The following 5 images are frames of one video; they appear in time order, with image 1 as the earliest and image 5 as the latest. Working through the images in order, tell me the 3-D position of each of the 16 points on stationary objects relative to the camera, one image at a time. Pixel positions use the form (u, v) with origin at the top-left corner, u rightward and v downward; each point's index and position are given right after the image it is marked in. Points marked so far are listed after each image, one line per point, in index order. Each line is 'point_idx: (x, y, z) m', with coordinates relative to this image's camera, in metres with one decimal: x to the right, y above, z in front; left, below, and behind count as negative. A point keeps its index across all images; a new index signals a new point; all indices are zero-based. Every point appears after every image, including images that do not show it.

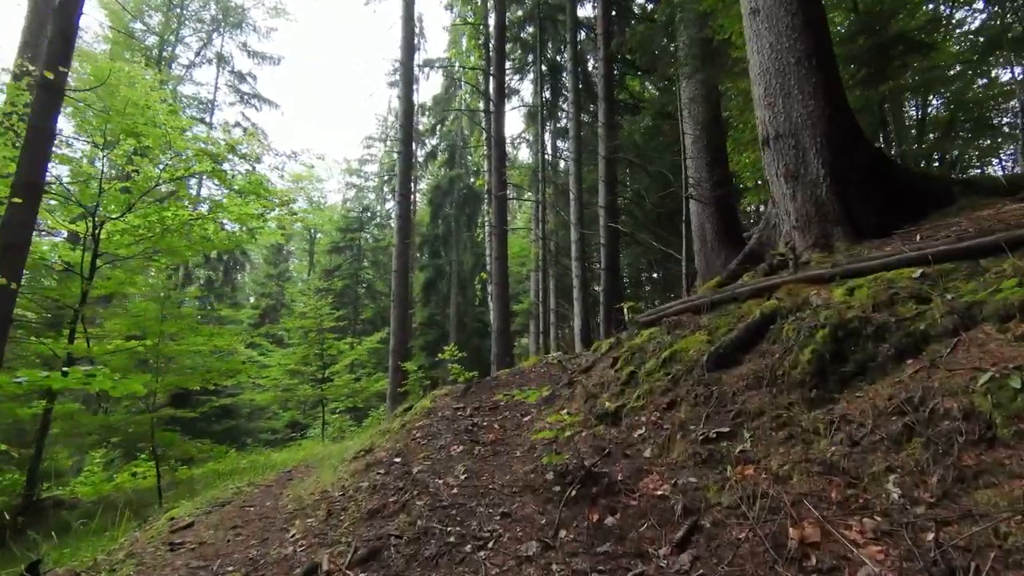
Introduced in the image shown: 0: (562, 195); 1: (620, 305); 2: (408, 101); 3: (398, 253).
0: (+1.6, +2.8, +18.0) m
1: (+2.3, -0.4, +12.2) m
2: (-2.4, +4.2, +13.7) m
3: (-2.6, +0.8, +13.2) m
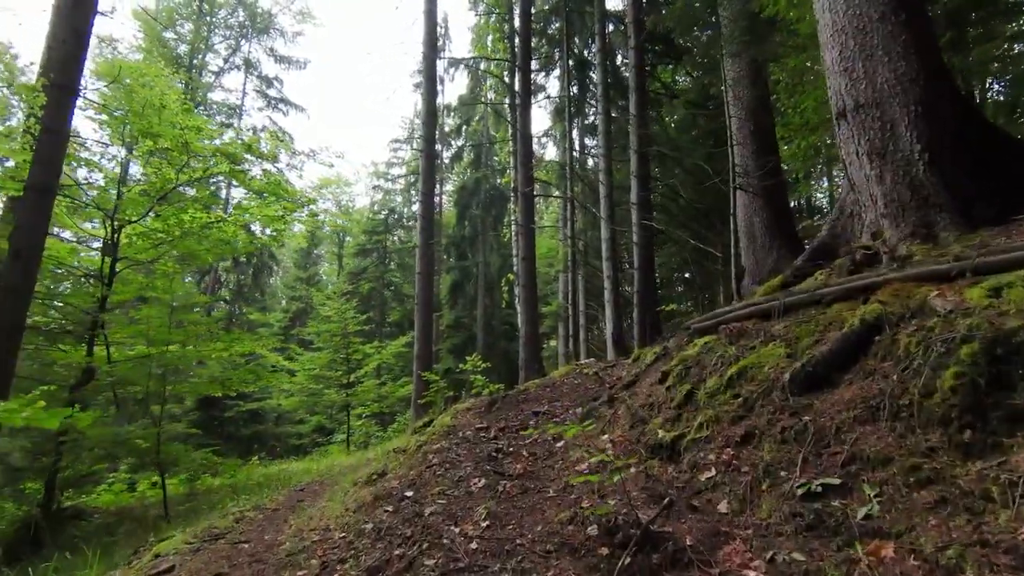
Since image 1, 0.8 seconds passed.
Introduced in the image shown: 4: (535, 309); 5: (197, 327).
0: (+2.4, +2.7, +17.4) m
1: (+2.8, -0.4, +11.6) m
2: (-1.8, +4.1, +13.3) m
3: (-2.0, +0.7, +12.8) m
4: (+0.4, -0.4, +9.6) m
5: (-5.2, -0.7, +9.8) m
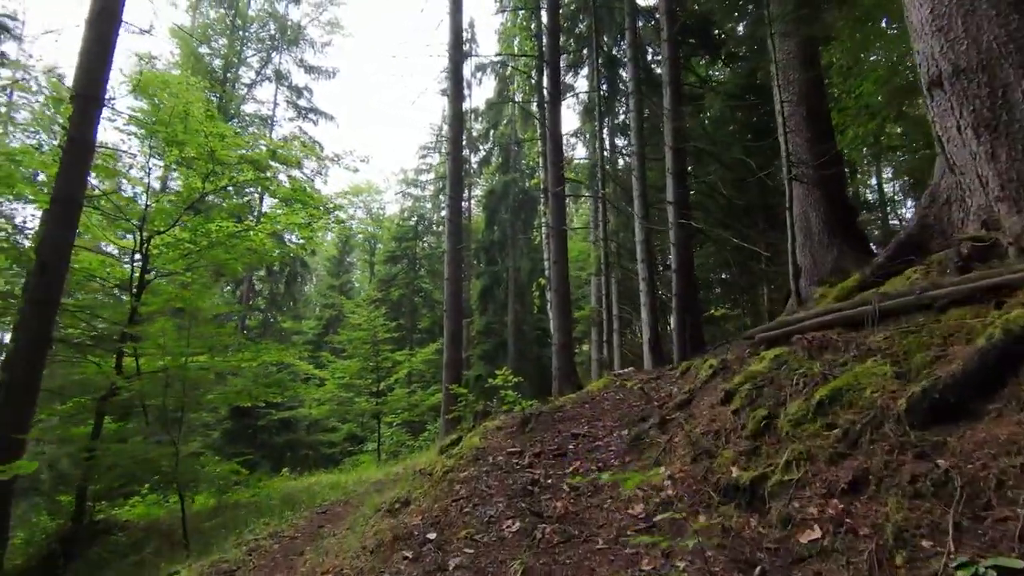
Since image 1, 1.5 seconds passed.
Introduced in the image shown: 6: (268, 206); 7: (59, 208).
0: (+3.2, +2.6, +16.9) m
1: (+3.4, -0.5, +11.0) m
2: (-1.2, +4.0, +13.0) m
3: (-1.3, +0.6, +12.5) m
4: (+0.9, -0.4, +9.1) m
5: (-4.6, -0.8, +9.6) m
6: (-4.5, +1.5, +11.0) m
7: (-5.2, +0.9, +6.9) m
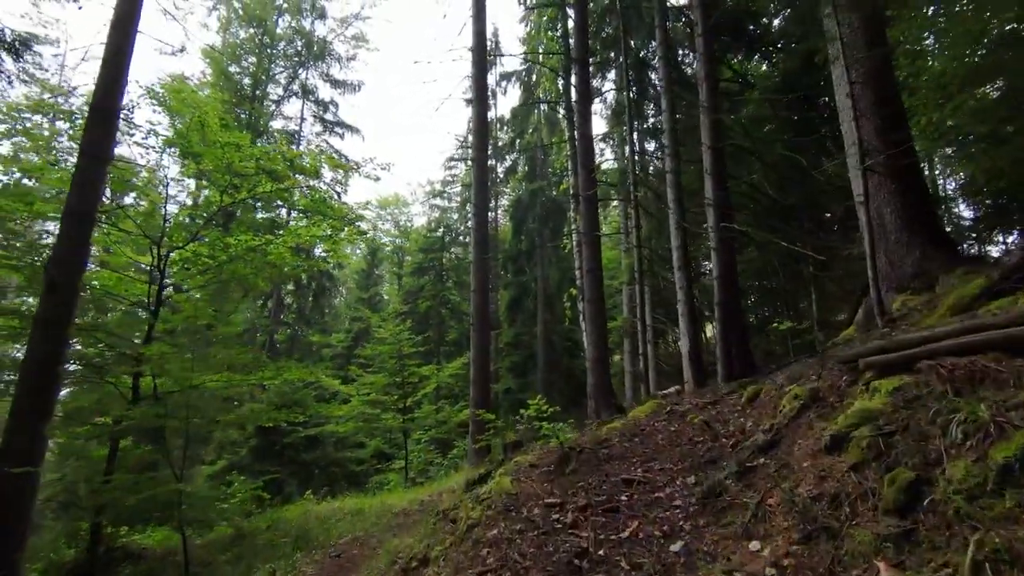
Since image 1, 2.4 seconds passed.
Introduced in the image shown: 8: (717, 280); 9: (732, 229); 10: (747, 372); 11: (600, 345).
0: (+4.0, +2.4, +16.2) m
1: (+4.0, -0.6, +10.3) m
2: (-0.6, +3.8, +12.5) m
3: (-0.7, +0.3, +12.0) m
4: (+1.3, -0.6, +8.5) m
5: (-4.2, -1.1, +9.2) m
6: (-4.0, +1.3, +10.7) m
7: (-4.9, +0.7, +6.6) m
8: (+3.6, +0.2, +10.4) m
9: (+3.9, +1.0, +10.4) m
10: (+4.0, -1.4, +10.0) m
11: (+1.3, -0.8, +8.4) m
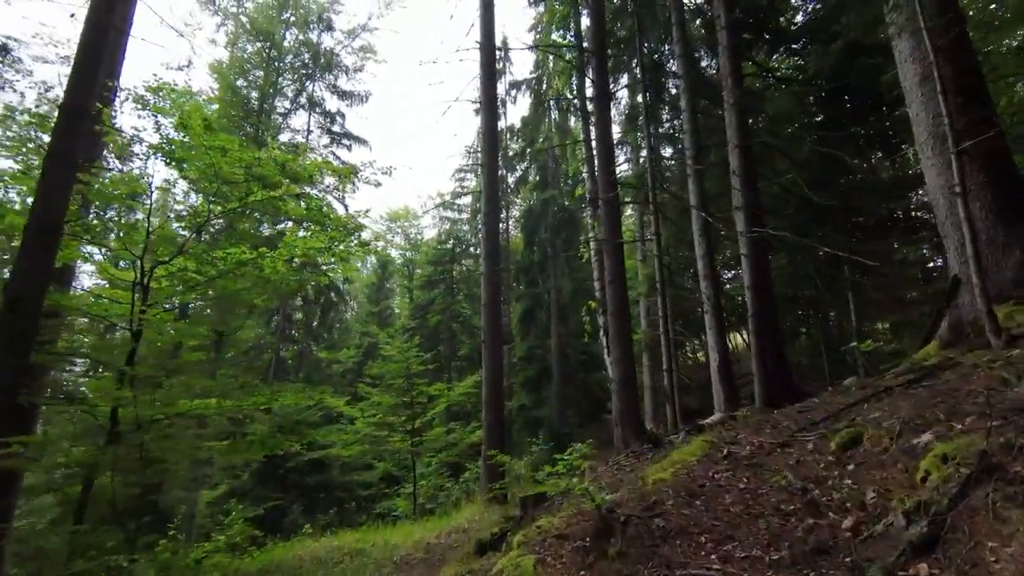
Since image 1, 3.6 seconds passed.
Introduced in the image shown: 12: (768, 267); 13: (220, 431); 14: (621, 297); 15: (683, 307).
0: (+4.3, +2.1, +15.4) m
1: (+4.2, -0.8, +9.4) m
2: (-0.4, +3.5, +11.8) m
3: (-0.5, +0.1, +11.2) m
4: (+1.5, -0.7, +7.7) m
5: (-3.9, -1.3, +8.5) m
6: (-3.8, +1.0, +10.0) m
7: (-4.8, +0.5, +5.9) m
8: (+3.8, 0.0, +9.5) m
9: (+4.1, +0.9, +9.5) m
10: (+4.2, -1.6, +9.1) m
11: (+1.4, -1.0, +7.6) m
12: (+4.2, +0.3, +9.6) m
13: (-3.9, -1.9, +7.8) m
14: (+1.4, -0.1, +7.8) m
15: (+5.1, -0.5, +17.8) m
